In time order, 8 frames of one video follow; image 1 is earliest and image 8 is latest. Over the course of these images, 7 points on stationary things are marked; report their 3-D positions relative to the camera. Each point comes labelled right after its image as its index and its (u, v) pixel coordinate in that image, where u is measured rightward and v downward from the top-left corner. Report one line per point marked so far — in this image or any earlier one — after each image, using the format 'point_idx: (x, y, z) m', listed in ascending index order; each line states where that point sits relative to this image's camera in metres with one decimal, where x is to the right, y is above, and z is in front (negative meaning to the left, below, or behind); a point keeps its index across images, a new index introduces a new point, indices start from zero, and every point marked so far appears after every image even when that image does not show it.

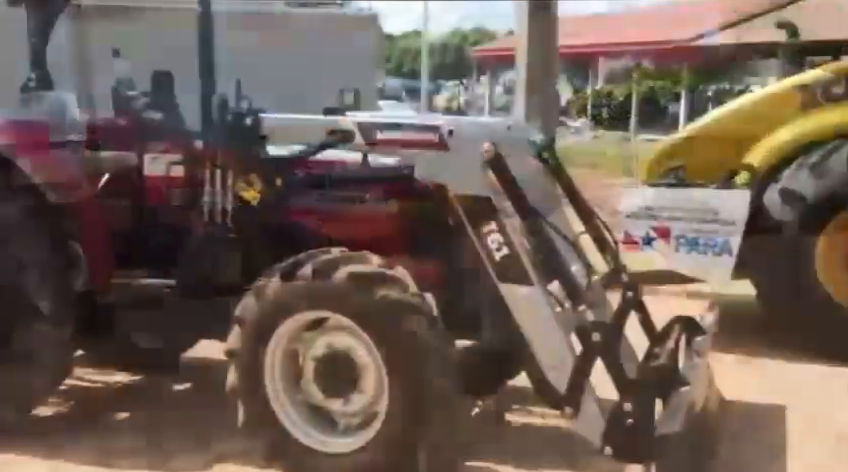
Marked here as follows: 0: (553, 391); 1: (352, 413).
0: (+0.4, -0.5, +3.5) m
1: (-0.3, -0.6, +3.5) m
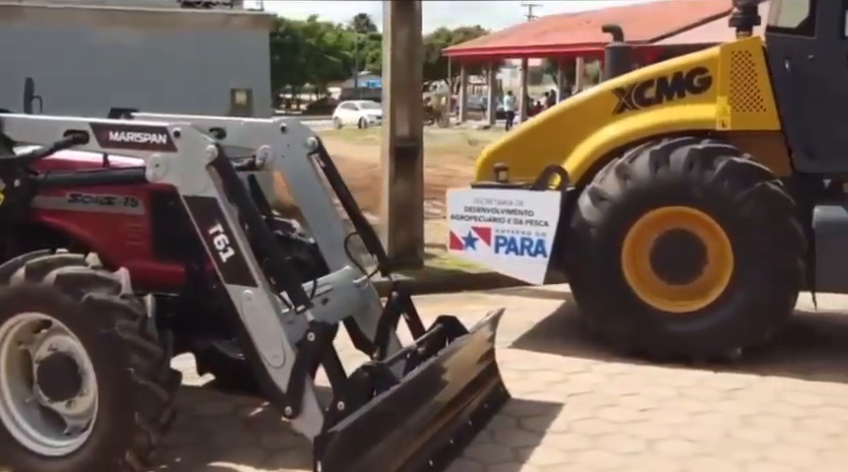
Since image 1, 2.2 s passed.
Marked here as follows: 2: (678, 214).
0: (-0.5, -0.5, +3.5) m
1: (-1.2, -0.6, +3.5) m
2: (+1.4, +0.1, +5.6) m
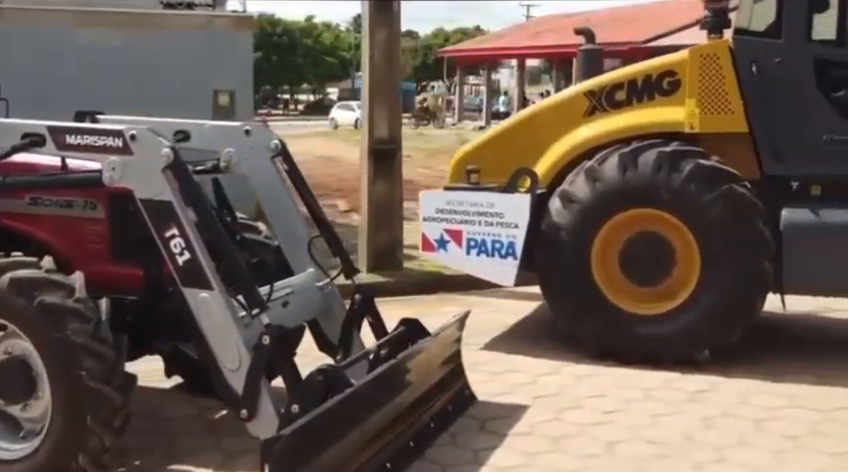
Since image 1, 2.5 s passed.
0: (-0.7, -0.5, +3.5) m
1: (-1.4, -0.6, +3.5) m
2: (+1.2, +0.1, +5.7) m
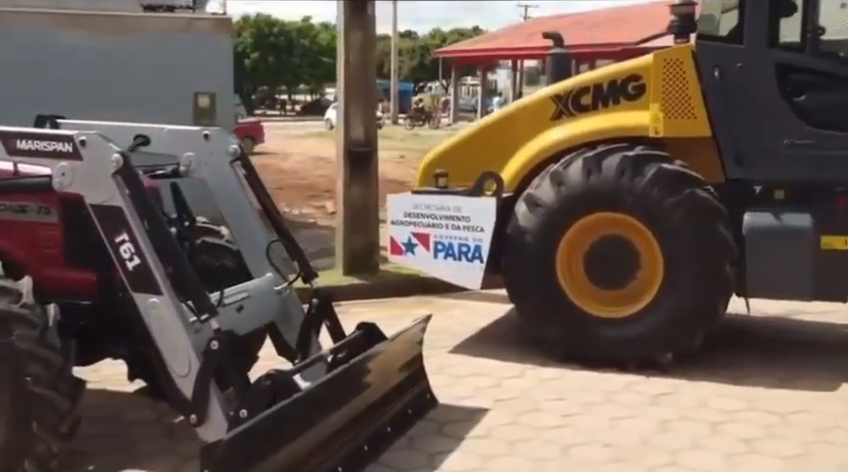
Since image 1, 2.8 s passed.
0: (-0.8, -0.6, +3.5) m
1: (-1.5, -0.6, +3.5) m
2: (+1.0, +0.1, +5.7) m
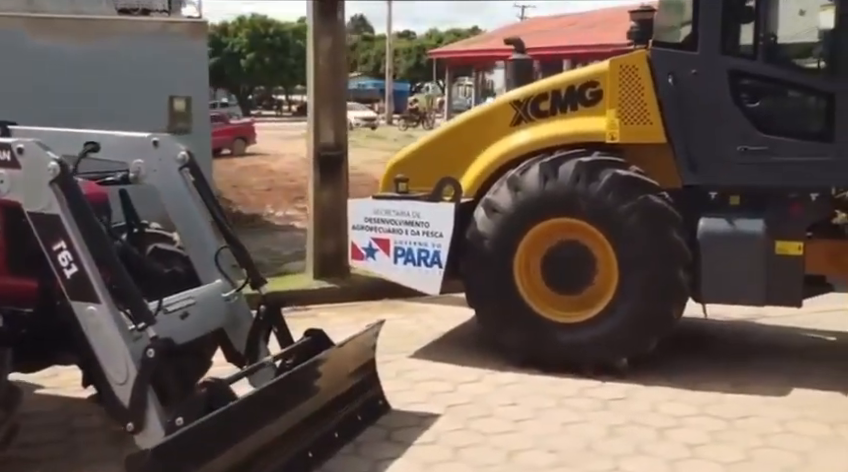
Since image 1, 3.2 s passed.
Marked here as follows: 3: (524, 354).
0: (-1.0, -0.6, +3.5) m
1: (-1.7, -0.7, +3.5) m
2: (+0.8, +0.1, +5.7) m
3: (+0.6, -0.7, +5.9) m
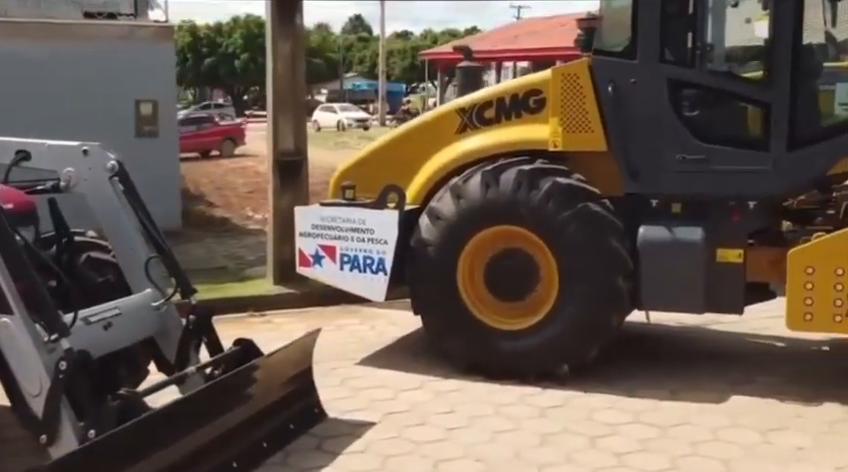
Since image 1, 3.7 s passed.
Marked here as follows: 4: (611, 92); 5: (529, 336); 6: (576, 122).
0: (-1.3, -0.6, +3.5) m
1: (-2.0, -0.7, +3.4) m
2: (+0.5, 0.0, +5.7) m
3: (+0.3, -0.7, +5.9) m
4: (+1.0, +0.8, +5.6) m
5: (+0.6, -0.6, +5.7) m
6: (+0.8, +0.6, +5.6) m
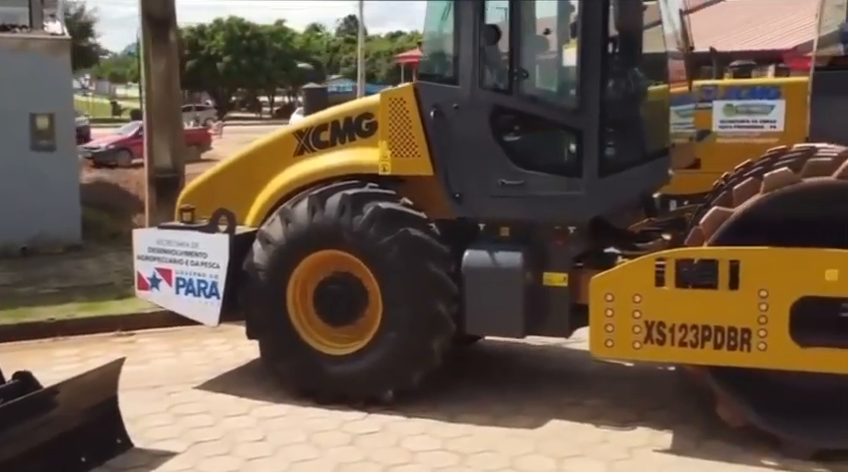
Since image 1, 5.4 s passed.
0: (-2.2, -0.7, +3.4) m
1: (-2.9, -0.8, +3.3) m
2: (-0.5, -0.1, +5.7) m
3: (-0.7, -0.9, +5.9) m
4: (+0.1, +0.7, +5.6) m
5: (-0.4, -0.7, +5.7) m
6: (-0.1, +0.5, +5.6) m
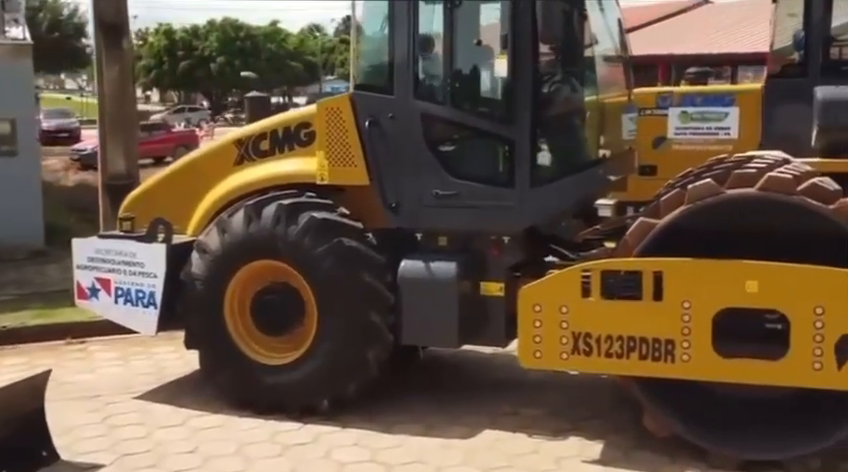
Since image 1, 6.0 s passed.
0: (-2.5, -0.8, +3.3) m
1: (-3.2, -0.9, +3.3) m
2: (-0.8, -0.2, +5.7) m
3: (-1.1, -0.9, +5.8) m
4: (-0.3, +0.6, +5.6) m
5: (-0.7, -0.7, +5.7) m
6: (-0.5, +0.4, +5.6) m
